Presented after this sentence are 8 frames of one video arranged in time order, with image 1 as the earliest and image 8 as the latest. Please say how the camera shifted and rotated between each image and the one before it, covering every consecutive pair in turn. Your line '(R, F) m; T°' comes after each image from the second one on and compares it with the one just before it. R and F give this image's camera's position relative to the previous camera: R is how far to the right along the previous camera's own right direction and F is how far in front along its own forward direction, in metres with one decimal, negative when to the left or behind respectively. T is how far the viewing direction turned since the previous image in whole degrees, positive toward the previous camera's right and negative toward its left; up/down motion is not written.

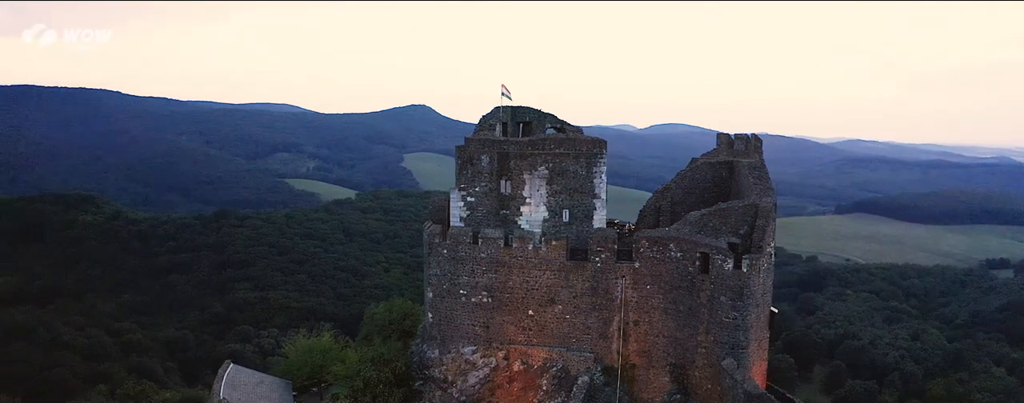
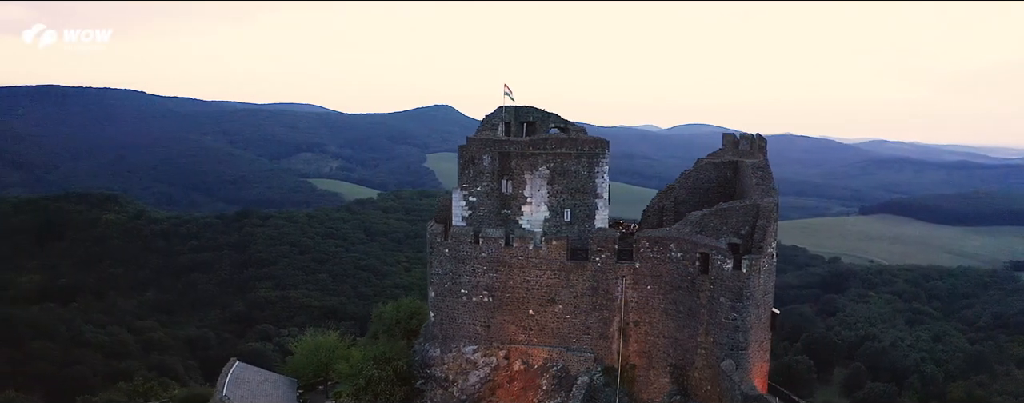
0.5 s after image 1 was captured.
(+0.3, 0.0) m; -1°
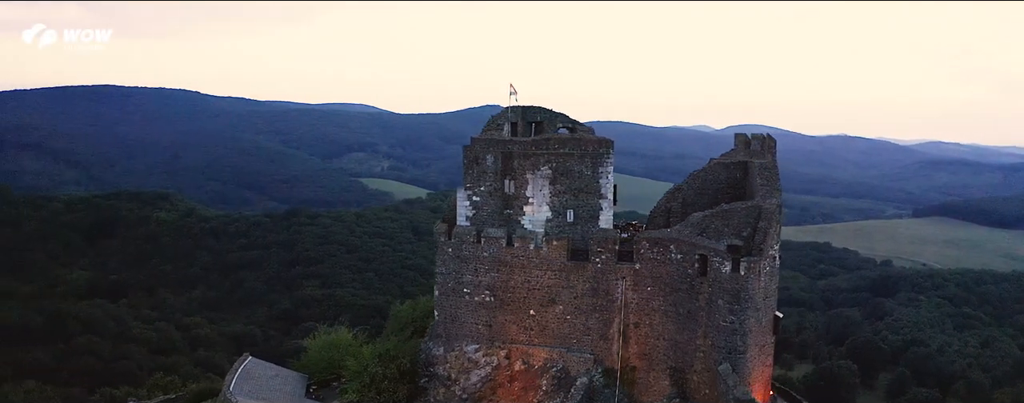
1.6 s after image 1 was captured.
(+0.7, 0.0) m; -3°
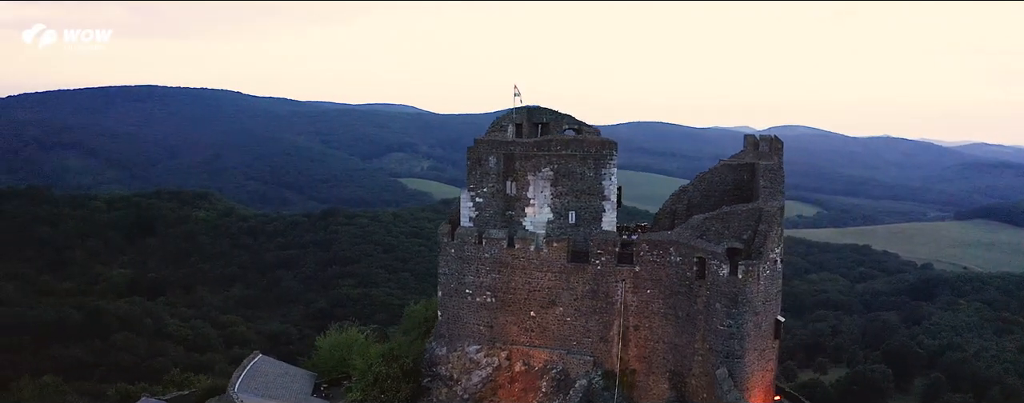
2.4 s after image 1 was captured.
(+0.5, 0.0) m; -2°
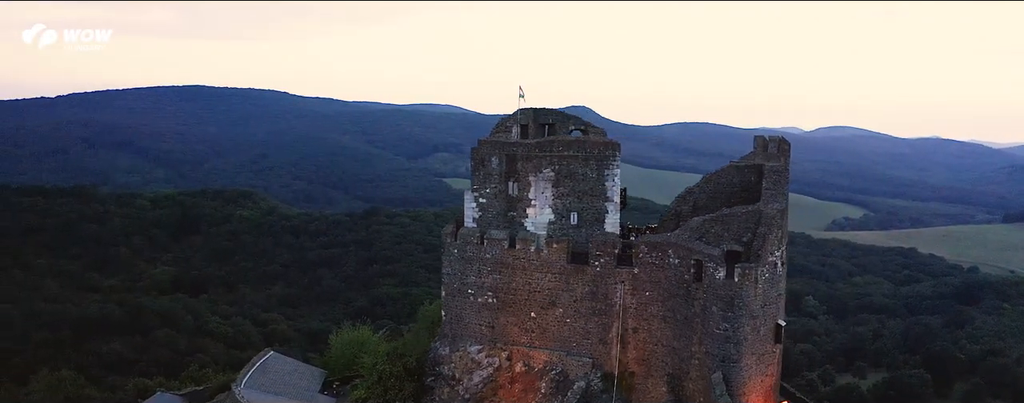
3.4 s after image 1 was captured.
(+0.6, 0.0) m; -3°
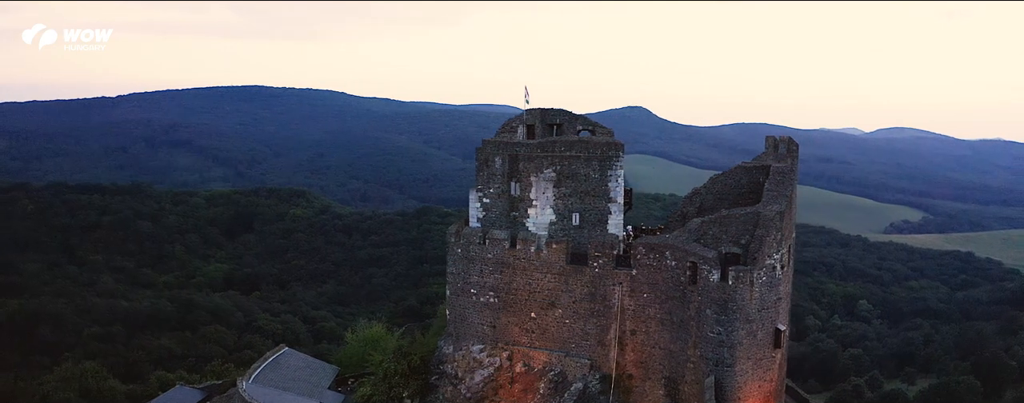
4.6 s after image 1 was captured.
(+0.8, 0.0) m; -3°
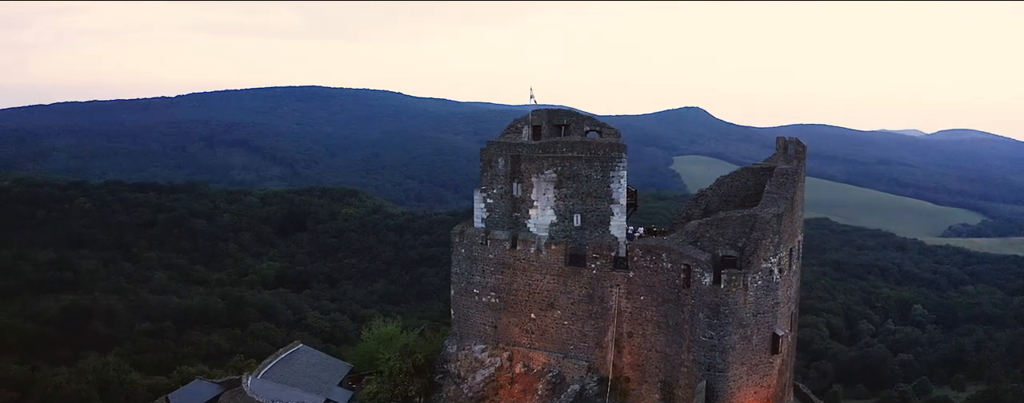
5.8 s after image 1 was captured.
(+0.8, 0.0) m; -3°
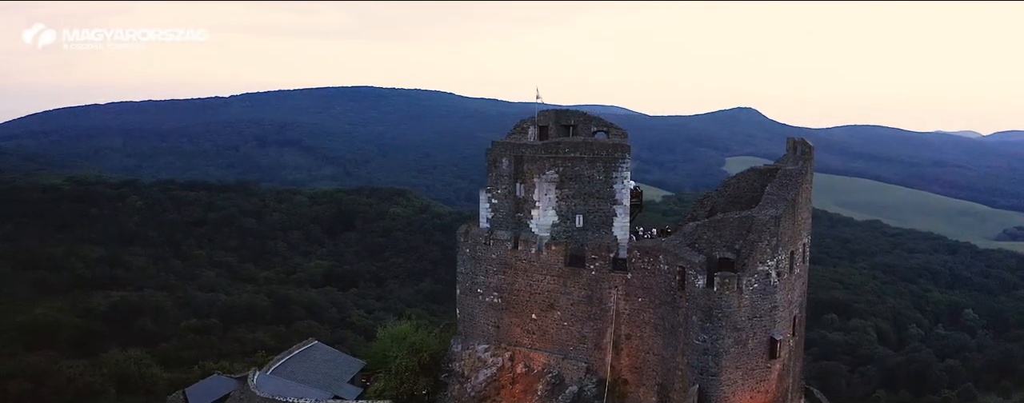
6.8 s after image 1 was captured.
(+0.8, 0.0) m; -3°
